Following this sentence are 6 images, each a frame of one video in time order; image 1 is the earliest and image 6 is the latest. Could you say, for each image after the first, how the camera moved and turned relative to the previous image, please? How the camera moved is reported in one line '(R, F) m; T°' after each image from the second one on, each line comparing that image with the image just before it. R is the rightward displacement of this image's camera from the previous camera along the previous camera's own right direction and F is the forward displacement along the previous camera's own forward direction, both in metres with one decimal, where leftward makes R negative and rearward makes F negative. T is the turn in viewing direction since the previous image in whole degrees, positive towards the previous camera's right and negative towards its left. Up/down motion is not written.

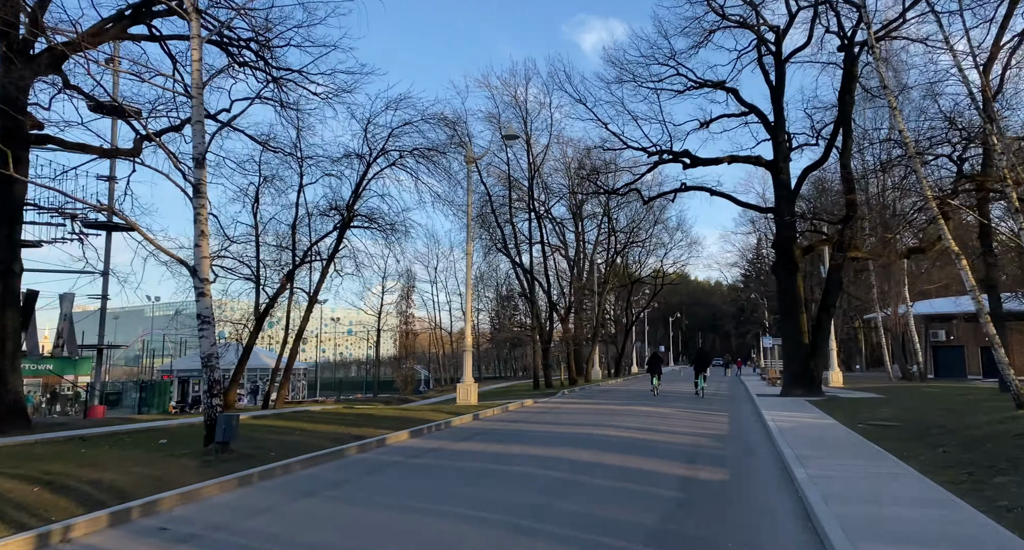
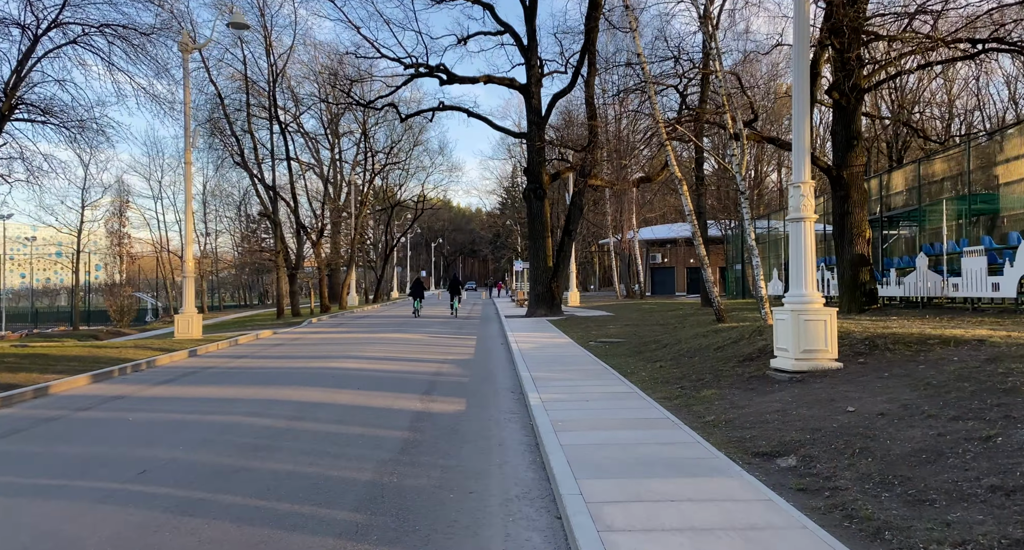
(+0.7, +1.0) m; +20°
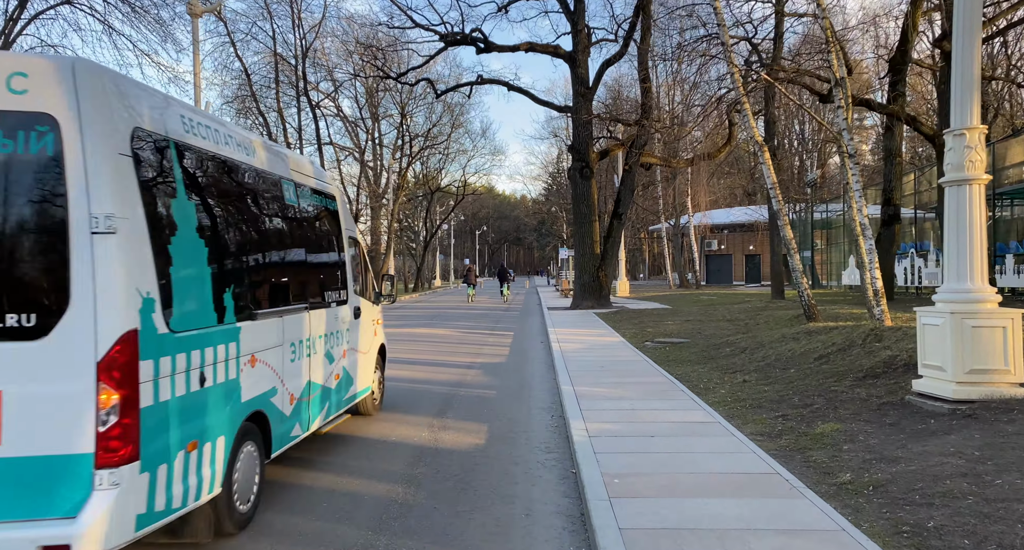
(+0.1, +2.3) m; -4°
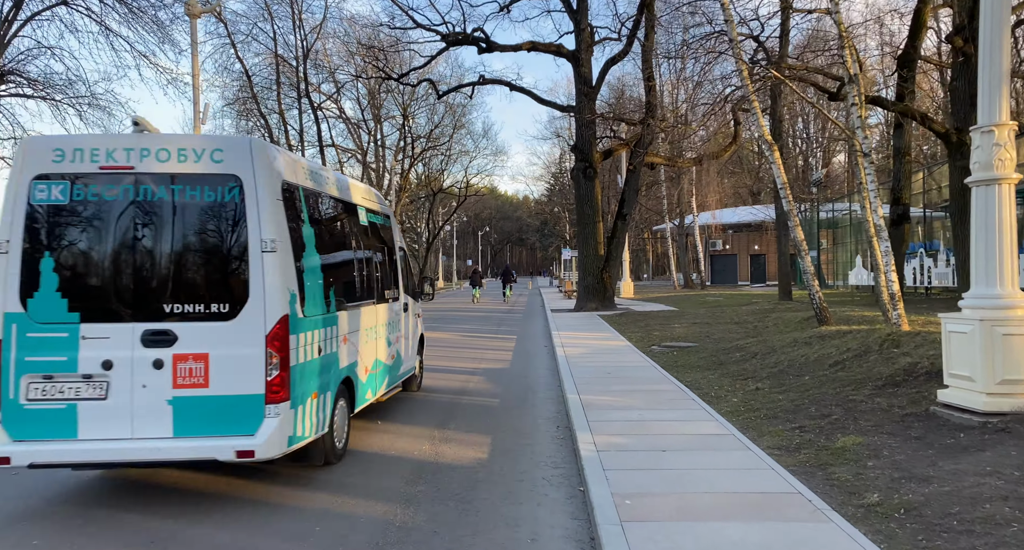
(0.0, +0.3) m; 0°
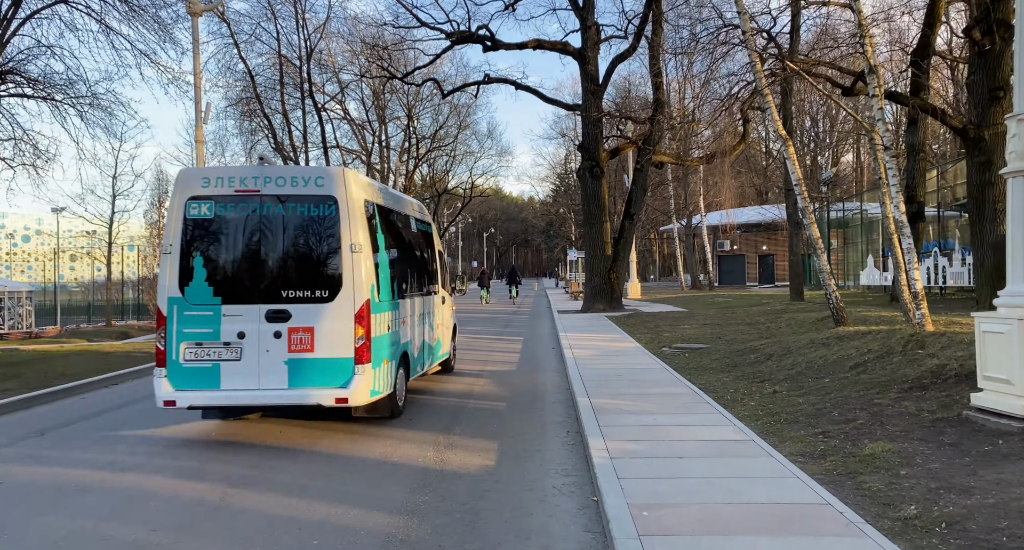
(0.0, +0.3) m; 0°
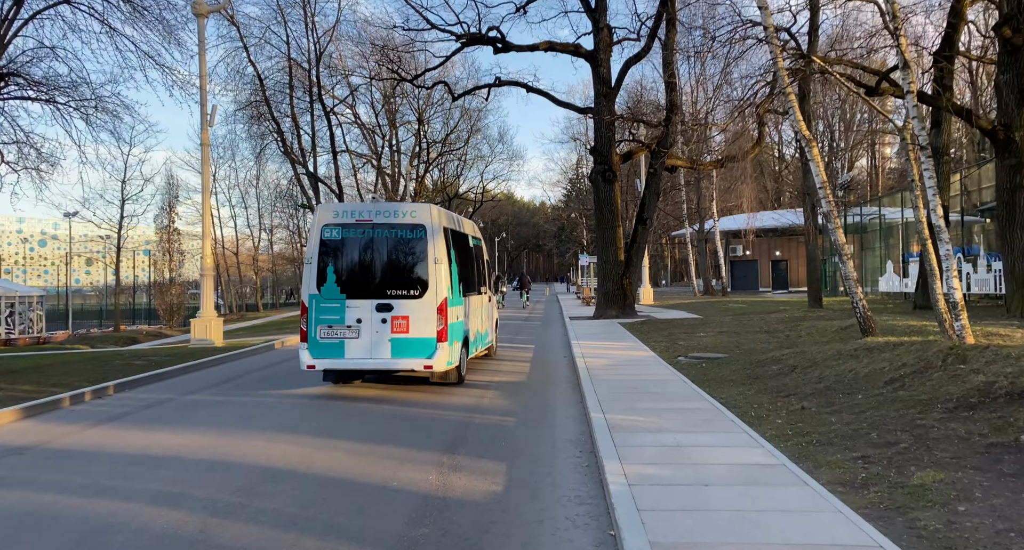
(0.0, +0.5) m; -1°
